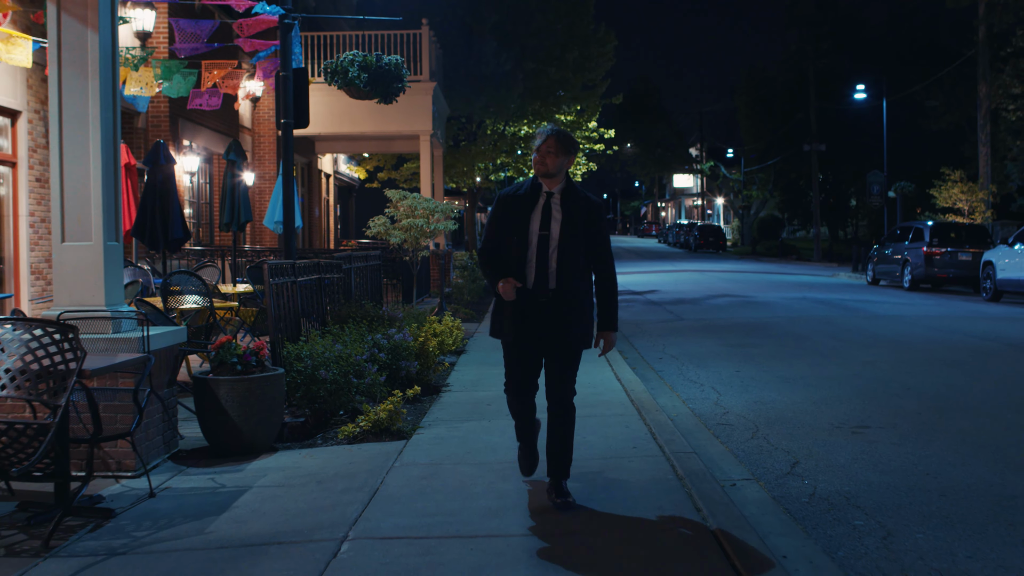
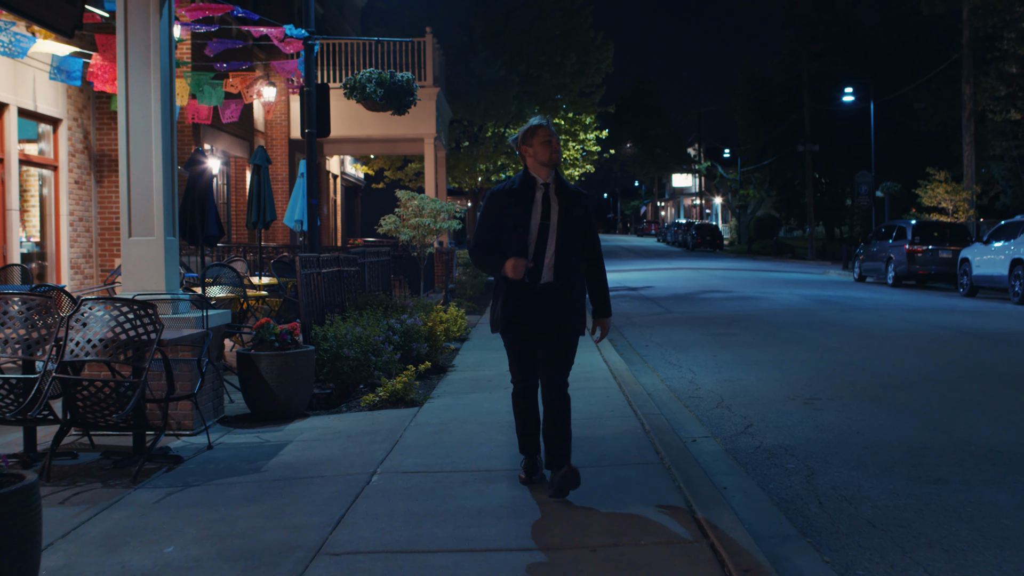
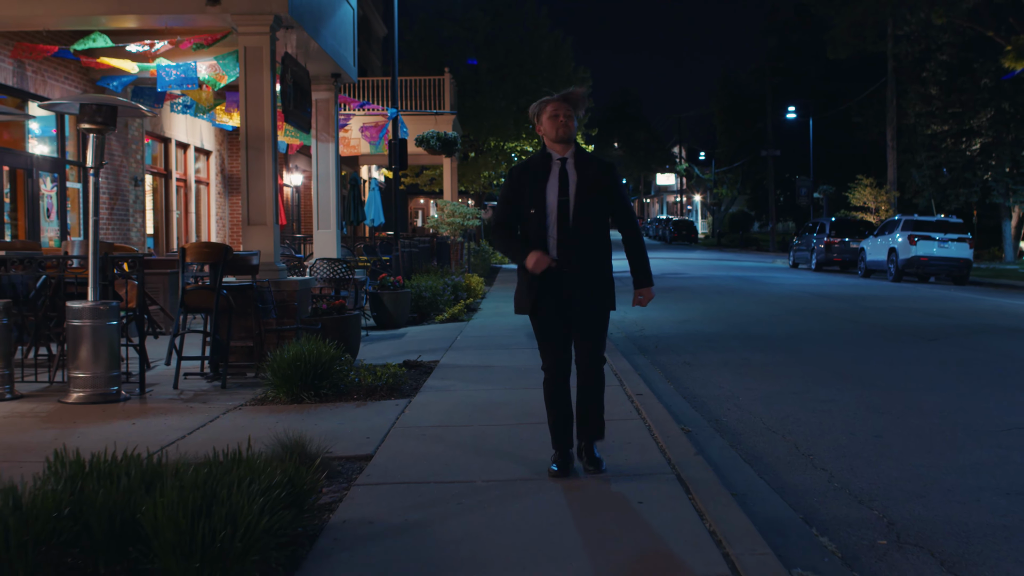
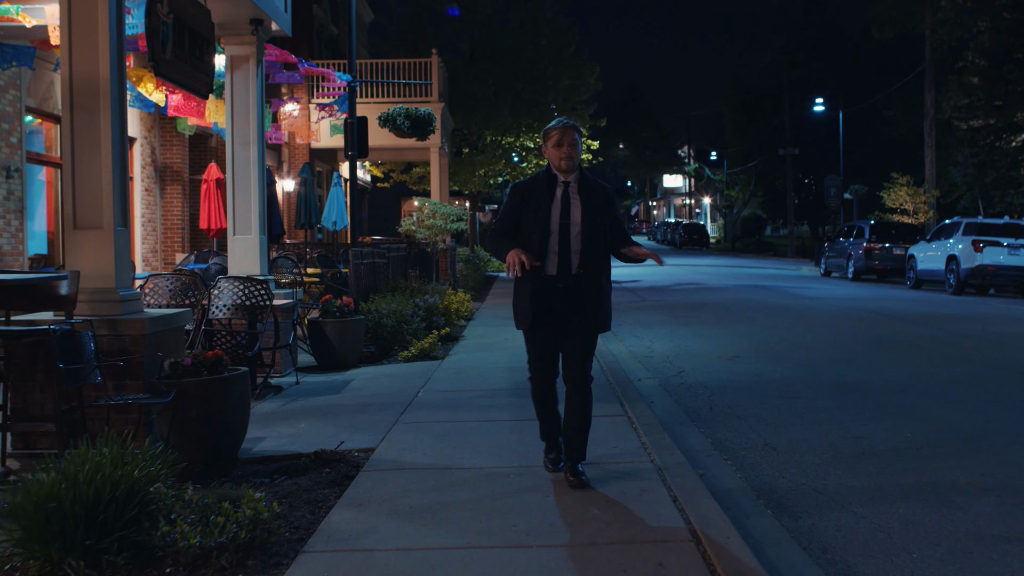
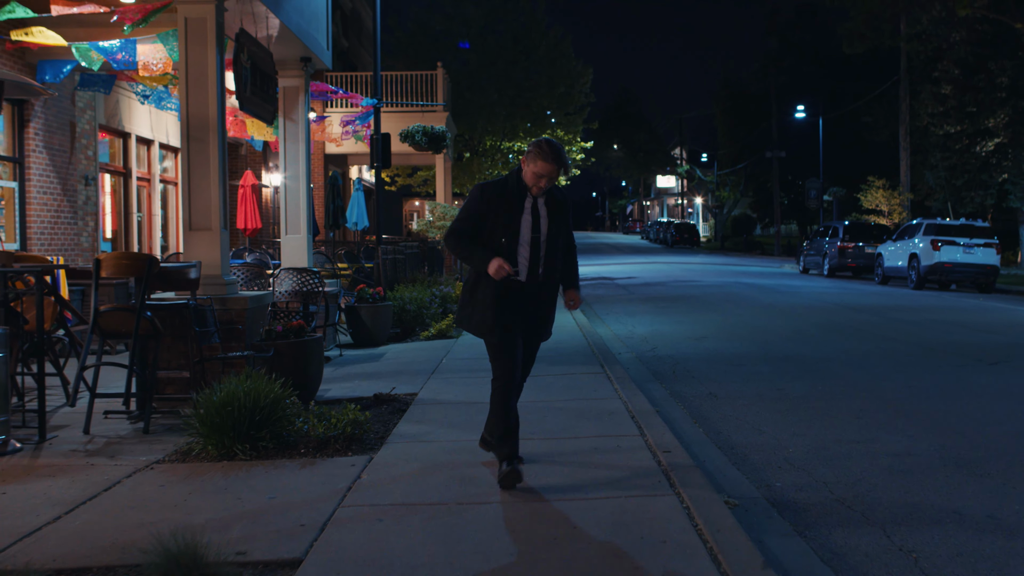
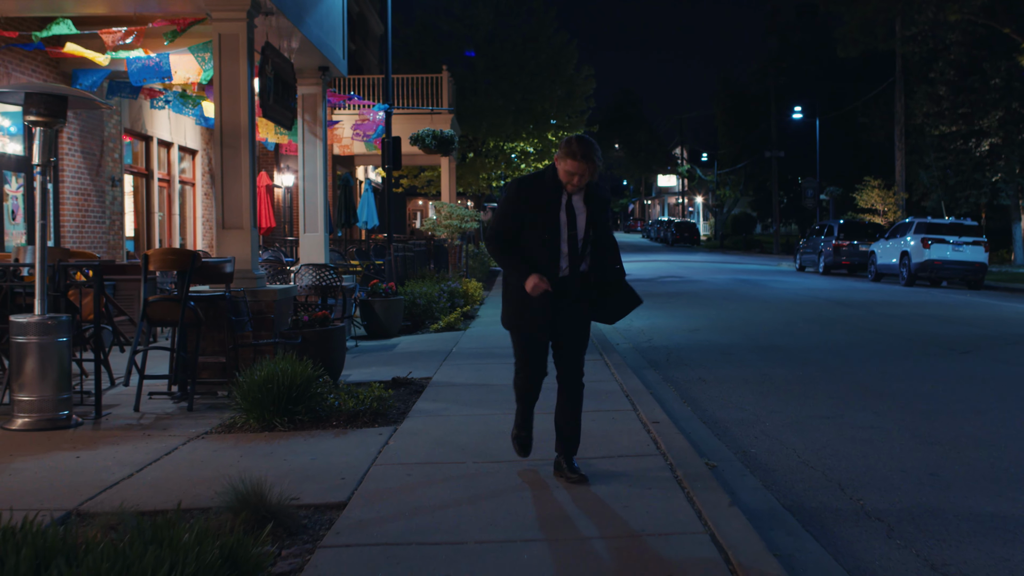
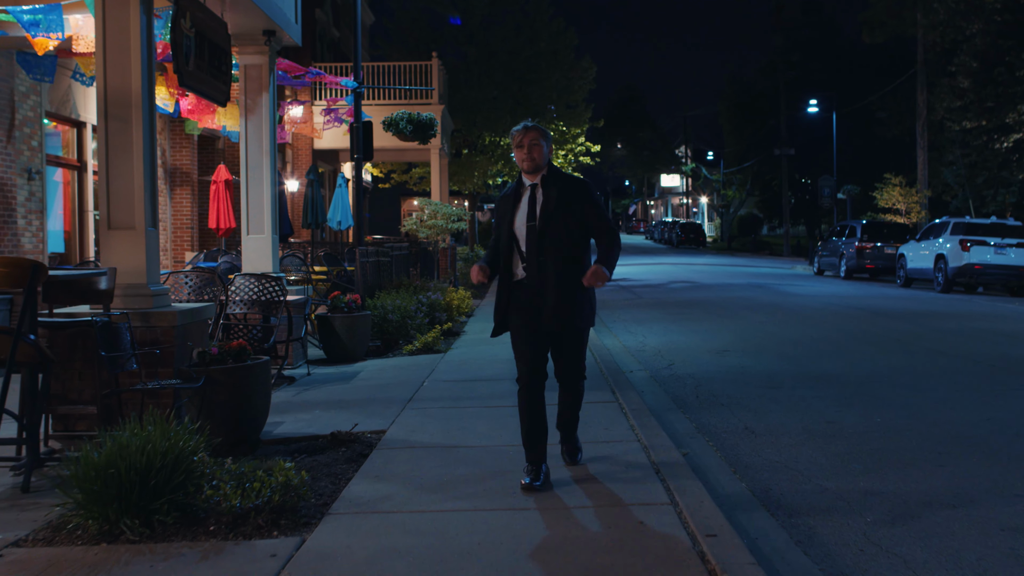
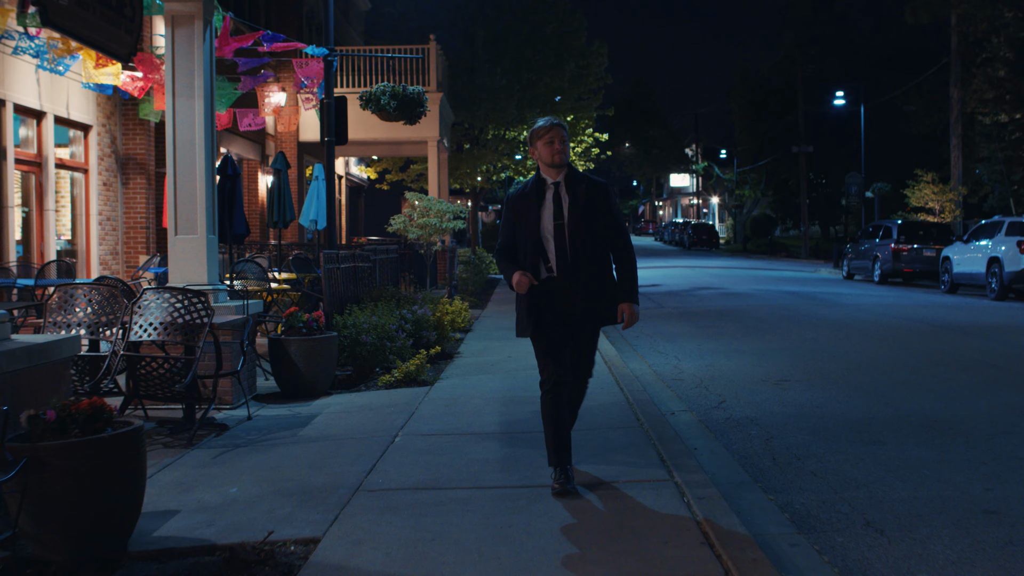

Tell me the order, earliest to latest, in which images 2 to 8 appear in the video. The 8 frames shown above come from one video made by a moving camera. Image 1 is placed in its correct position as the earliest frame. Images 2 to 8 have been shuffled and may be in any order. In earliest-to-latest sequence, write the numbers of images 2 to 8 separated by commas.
2, 8, 4, 7, 5, 6, 3
